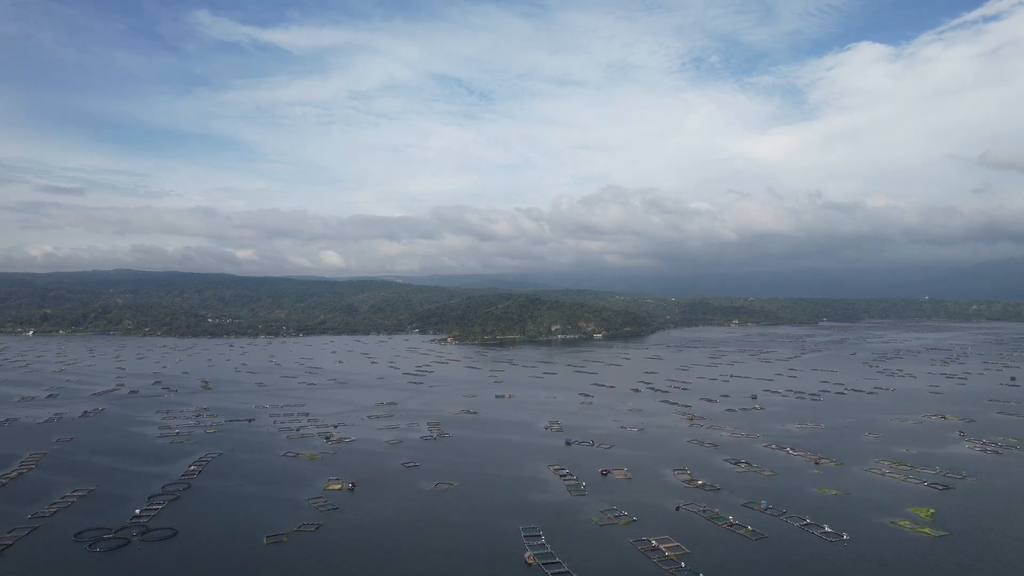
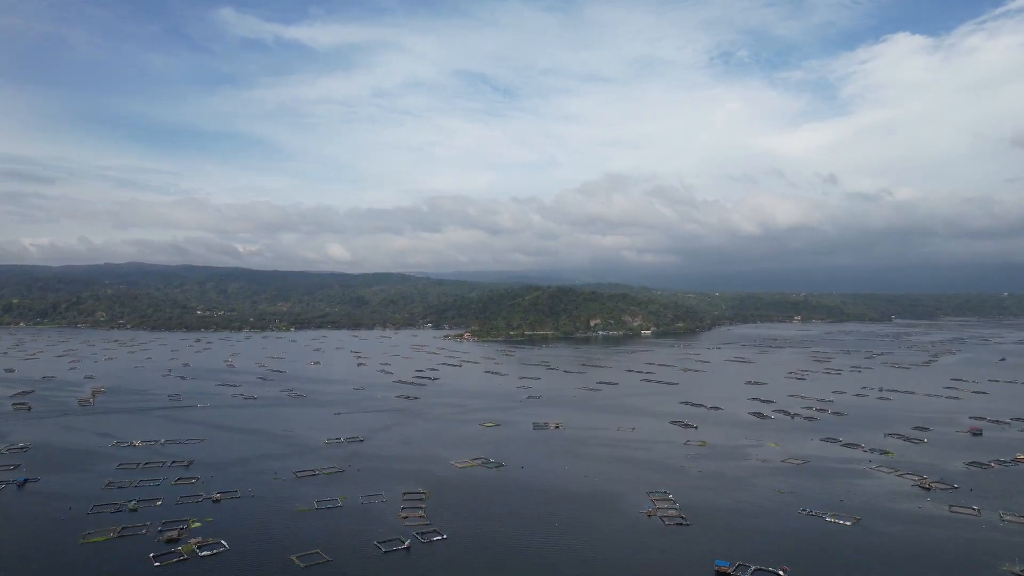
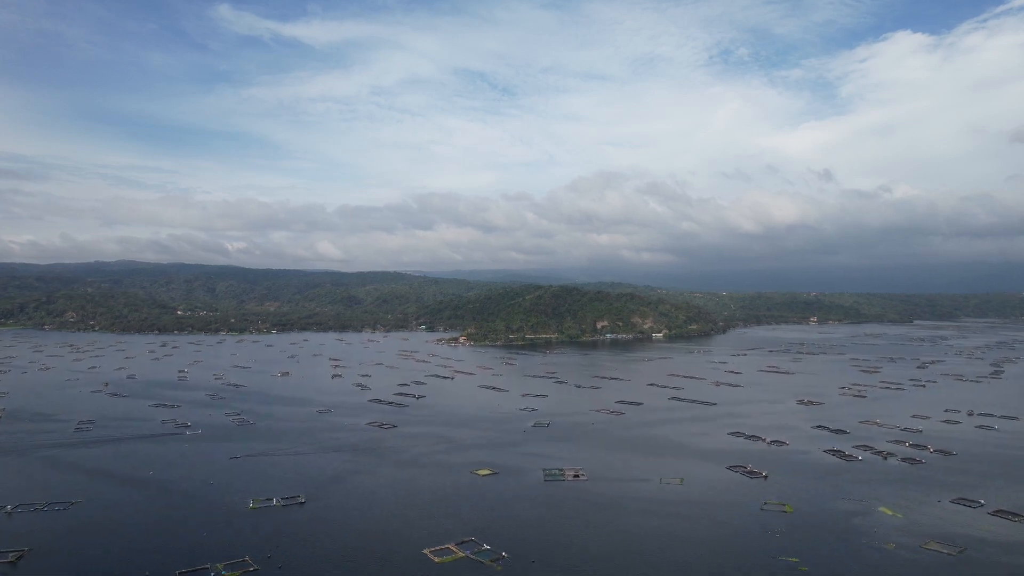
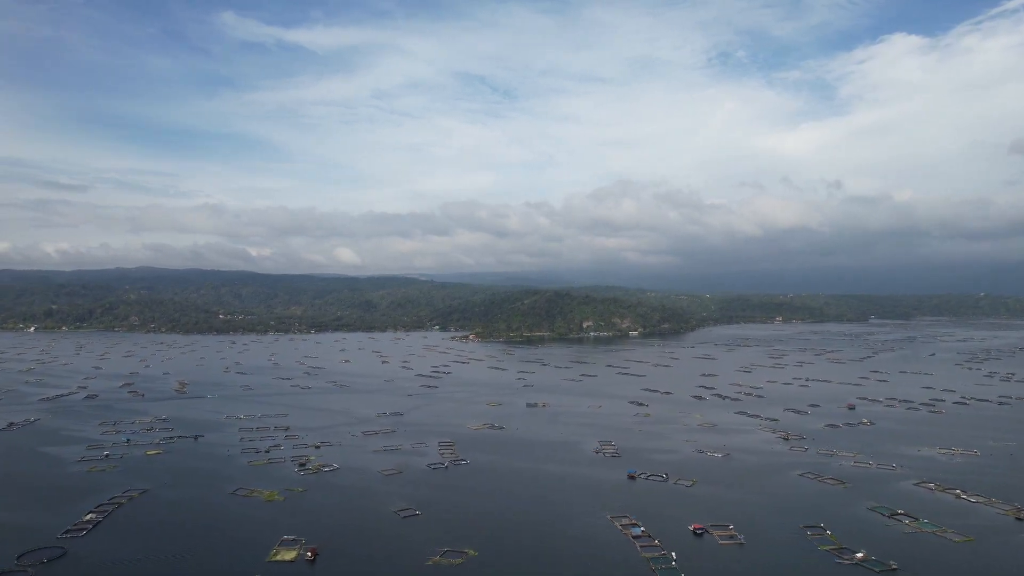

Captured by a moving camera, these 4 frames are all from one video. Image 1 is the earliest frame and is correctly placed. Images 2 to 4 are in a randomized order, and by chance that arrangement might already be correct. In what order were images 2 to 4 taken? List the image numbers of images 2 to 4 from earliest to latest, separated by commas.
4, 2, 3
